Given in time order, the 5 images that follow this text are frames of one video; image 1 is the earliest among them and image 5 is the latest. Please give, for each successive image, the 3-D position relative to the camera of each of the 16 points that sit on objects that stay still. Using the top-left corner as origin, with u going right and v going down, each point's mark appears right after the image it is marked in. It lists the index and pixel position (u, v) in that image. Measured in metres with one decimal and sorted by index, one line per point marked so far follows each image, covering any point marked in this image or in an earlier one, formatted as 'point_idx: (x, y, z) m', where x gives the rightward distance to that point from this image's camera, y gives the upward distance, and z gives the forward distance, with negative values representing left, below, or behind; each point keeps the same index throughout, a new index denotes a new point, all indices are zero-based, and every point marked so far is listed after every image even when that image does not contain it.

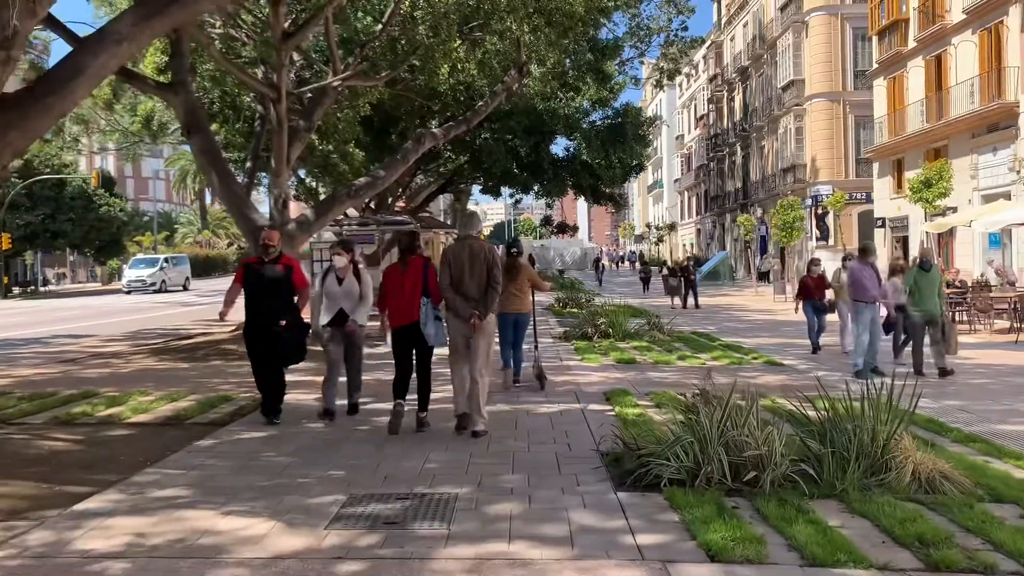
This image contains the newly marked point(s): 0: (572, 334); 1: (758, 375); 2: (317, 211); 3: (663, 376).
0: (+1.0, -0.8, +14.9) m
1: (+2.9, -1.0, +10.4) m
2: (-3.3, +1.3, +14.9) m
3: (+1.7, -1.0, +10.1) m
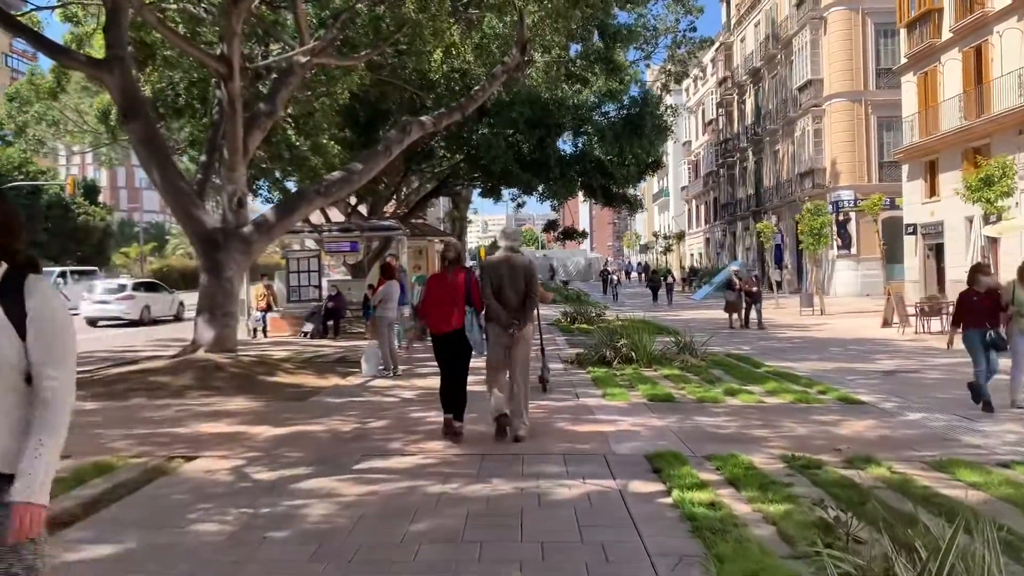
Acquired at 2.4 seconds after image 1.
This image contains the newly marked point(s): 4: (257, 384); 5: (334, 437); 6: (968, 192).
0: (+1.0, -1.0, +12.4) m
1: (+2.9, -1.2, +7.8) m
2: (-3.3, +1.1, +12.4) m
3: (+1.7, -1.2, +7.5) m
4: (-3.0, -1.1, +10.4) m
5: (-1.4, -1.2, +7.0) m
6: (+9.5, +2.0, +18.5) m
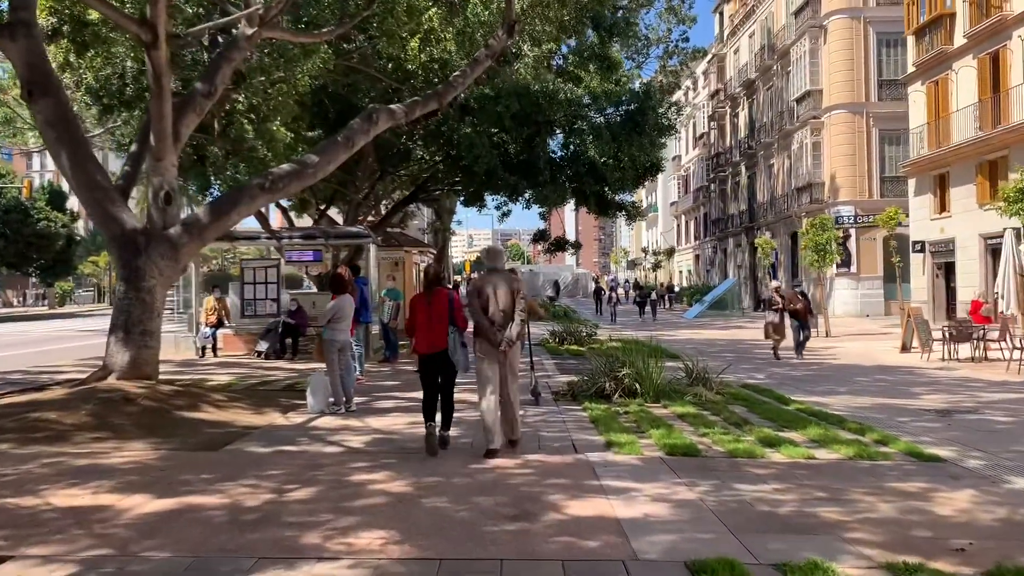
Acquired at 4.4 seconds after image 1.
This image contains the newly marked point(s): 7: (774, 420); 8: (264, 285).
0: (+0.8, -1.2, +10.3) m
1: (+2.7, -1.3, +5.8) m
2: (-3.5, +1.0, +10.3) m
3: (+1.6, -1.3, +5.5) m
4: (-3.2, -1.3, +8.3) m
5: (-1.5, -1.3, +4.9) m
6: (+9.2, +1.6, +16.7) m
7: (+2.6, -1.3, +8.8) m
8: (-4.8, +0.1, +17.1) m
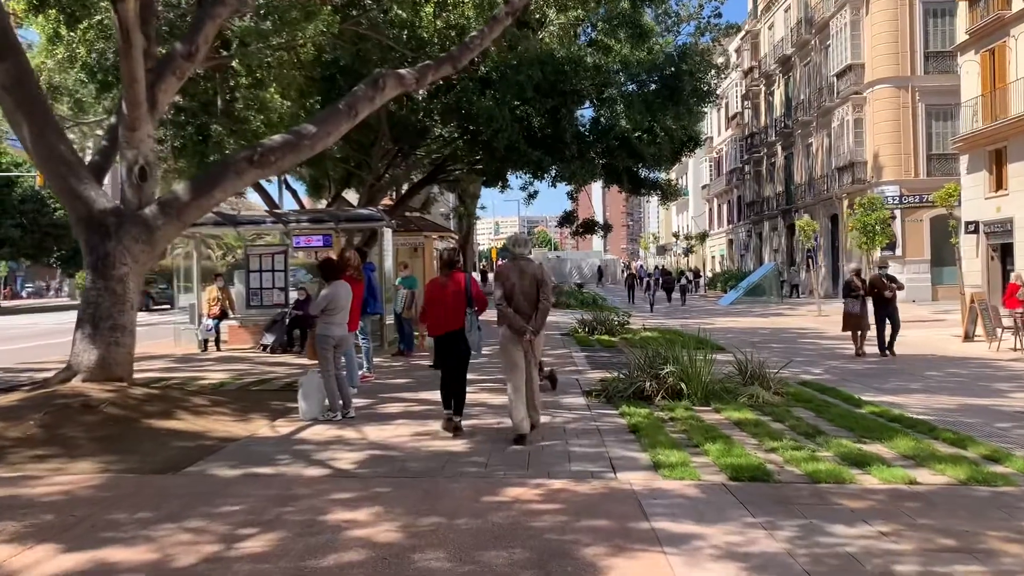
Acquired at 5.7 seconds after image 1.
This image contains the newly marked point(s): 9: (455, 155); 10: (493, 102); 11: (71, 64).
0: (+1.1, -1.0, +8.9) m
1: (+2.9, -1.2, +4.4) m
2: (-3.2, +1.1, +9.0) m
3: (+1.7, -1.2, +4.1) m
4: (-3.0, -1.2, +7.0) m
5: (-1.5, -1.2, +3.6) m
6: (+9.6, +1.9, +15.0) m
7: (+2.8, -1.2, +7.3) m
8: (-4.3, +0.3, +15.9) m
9: (-1.2, +2.8, +18.6) m
10: (-0.3, +3.3, +15.8) m
11: (-8.3, +4.2, +16.7) m
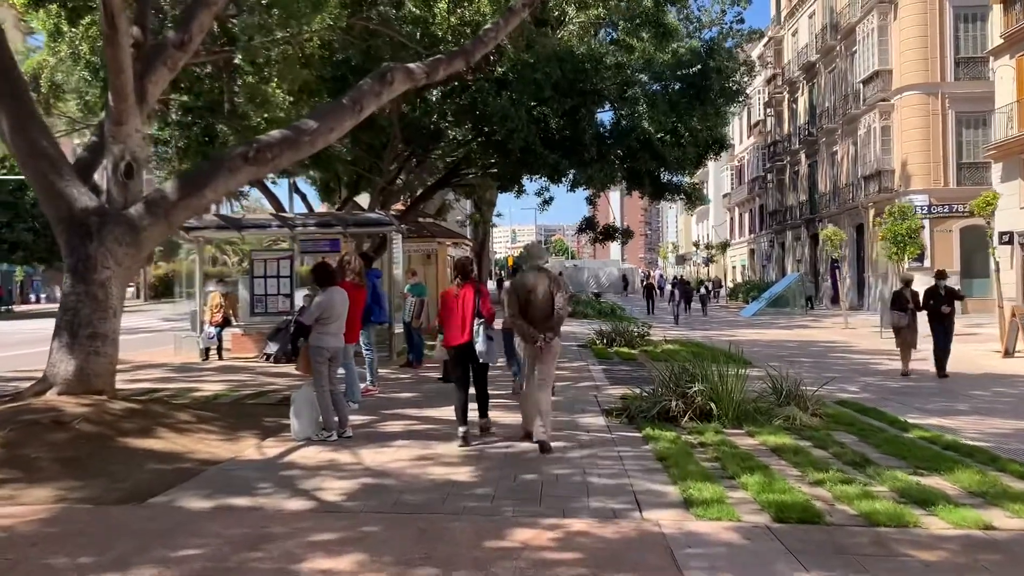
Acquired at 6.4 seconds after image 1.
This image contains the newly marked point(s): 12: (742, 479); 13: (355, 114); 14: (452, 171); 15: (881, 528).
0: (+1.2, -1.1, +8.2) m
1: (+2.9, -1.3, +3.6) m
2: (-3.1, +1.0, +8.4) m
3: (+1.7, -1.3, +3.3) m
4: (-2.9, -1.2, +6.4) m
5: (-1.4, -1.2, +2.9) m
6: (+9.9, +1.6, +14.1) m
7: (+2.9, -1.2, +6.6) m
8: (-4.0, +0.2, +15.3) m
9: (-0.9, +2.7, +17.9) m
10: (0.0, +3.1, +15.1) m
11: (-7.9, +4.1, +16.1) m
12: (+1.5, -1.2, +5.6) m
13: (-1.7, +1.9, +9.4) m
14: (-1.3, +2.5, +19.0) m
15: (+2.0, -1.3, +4.7) m
